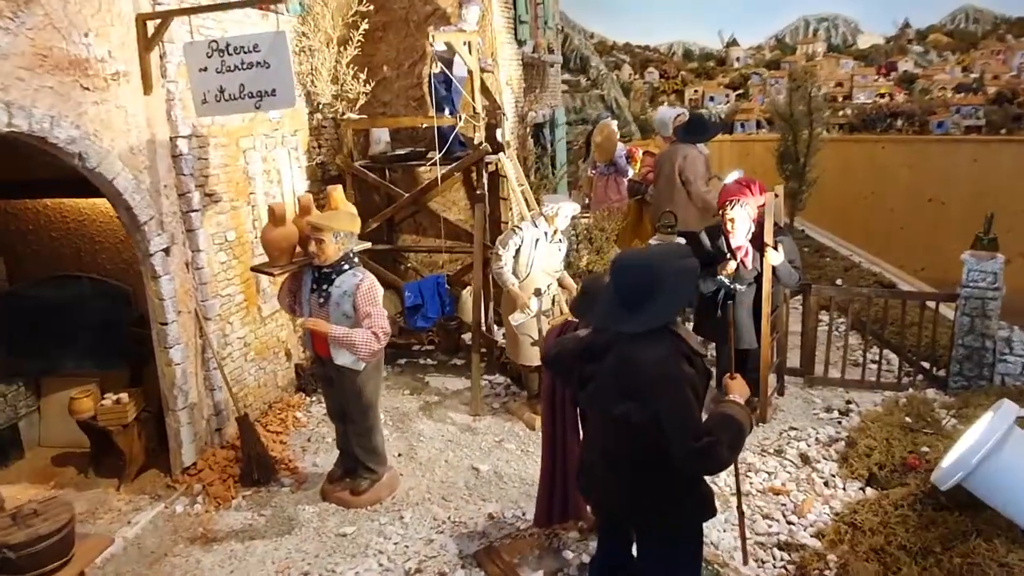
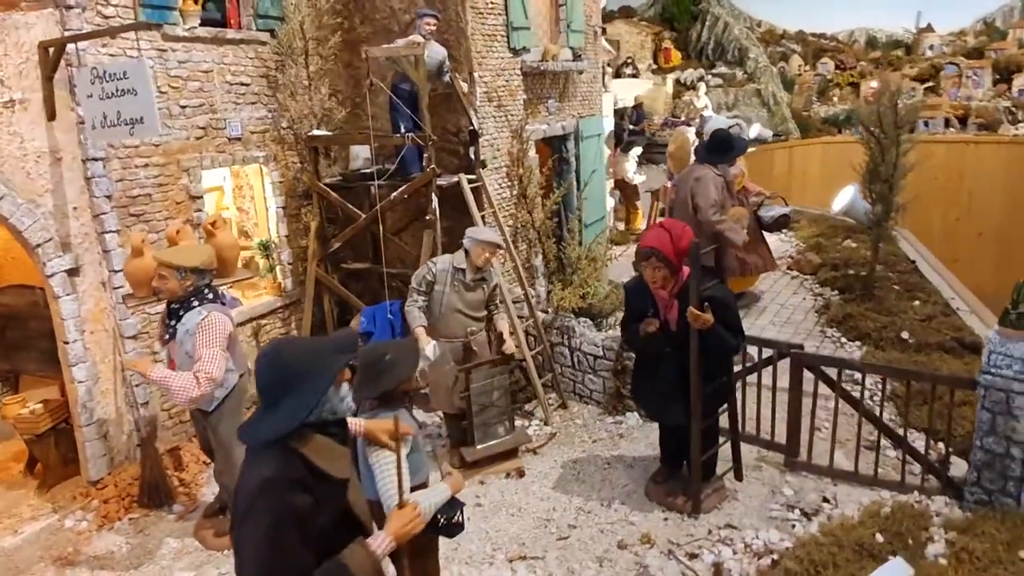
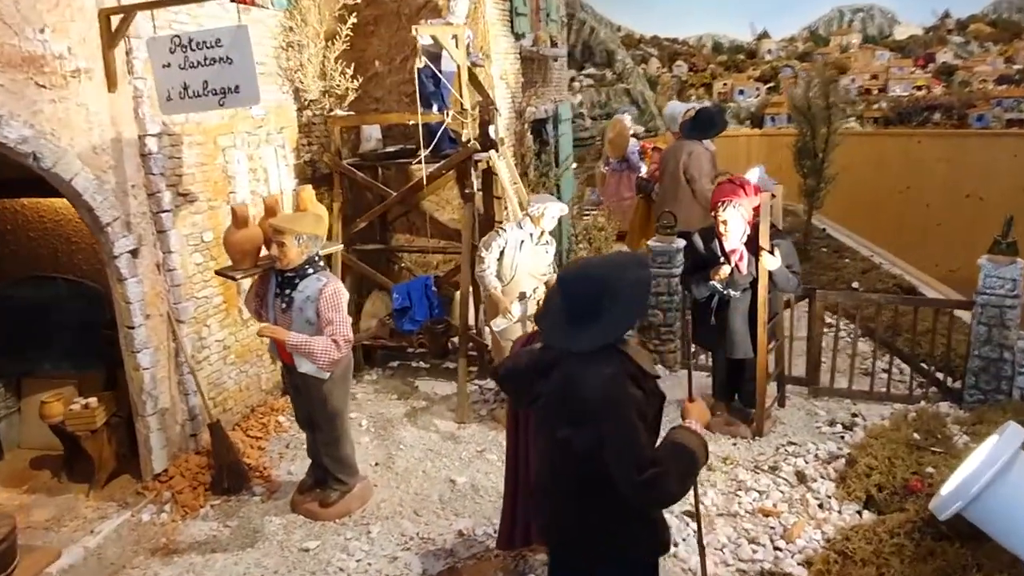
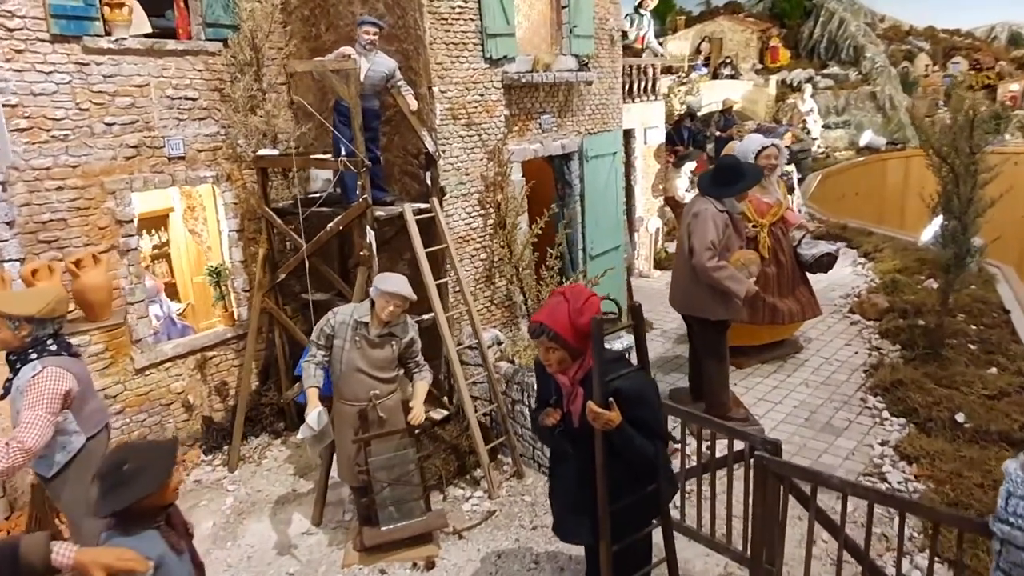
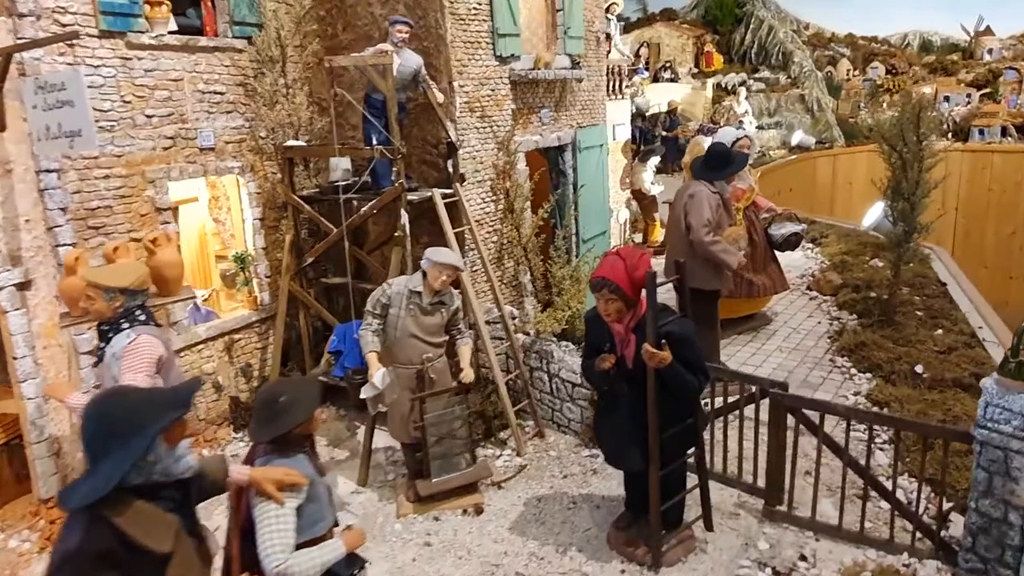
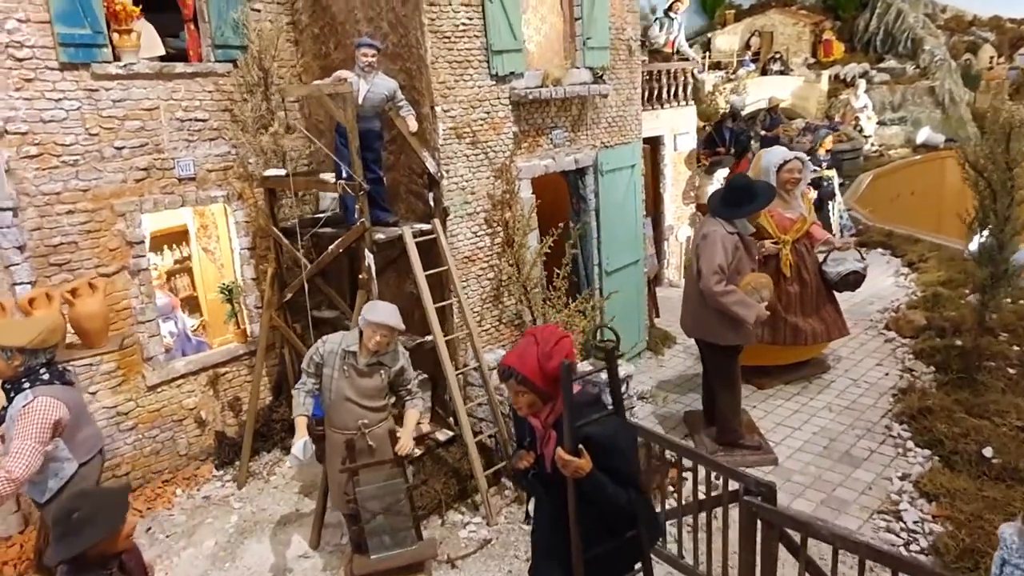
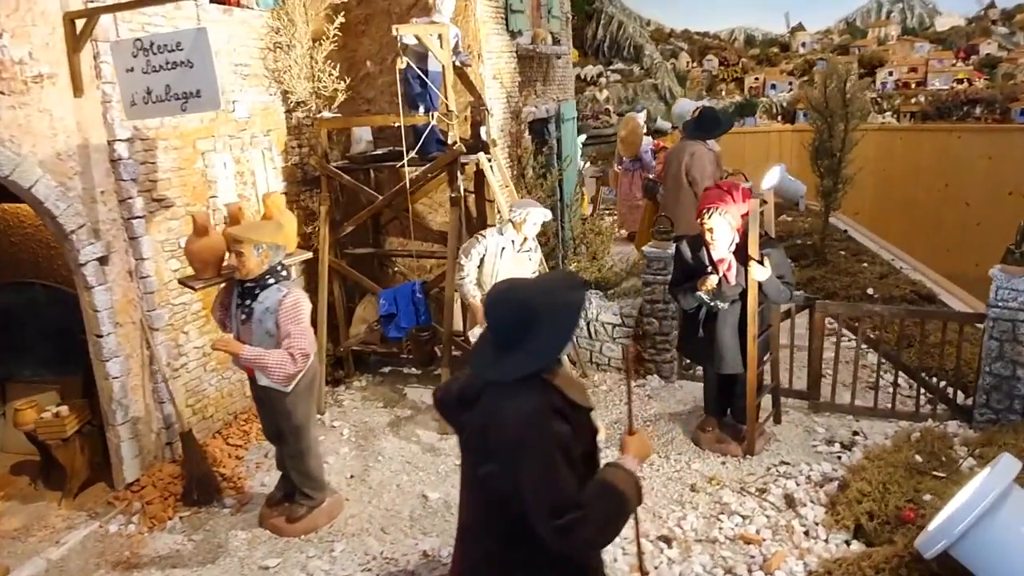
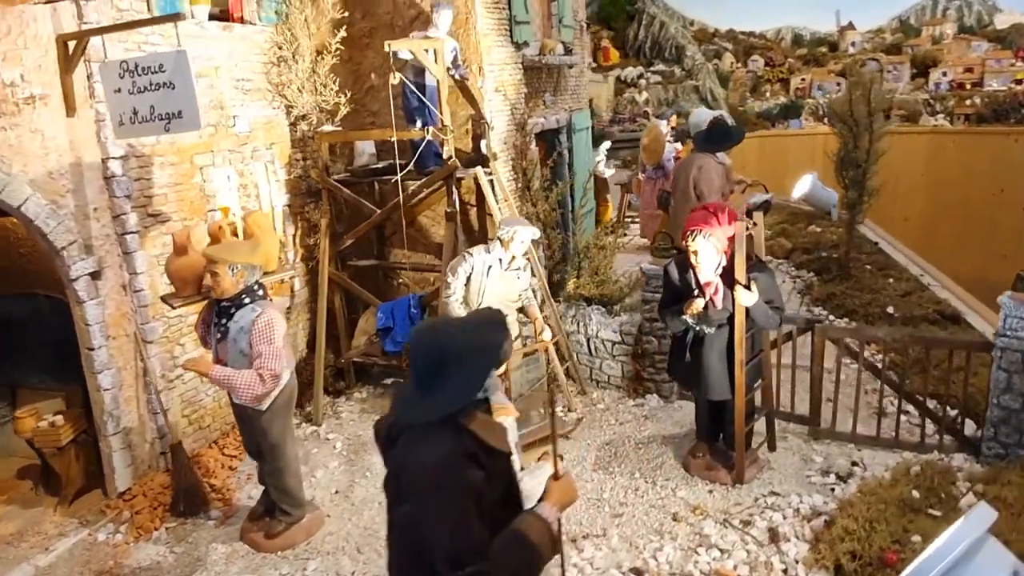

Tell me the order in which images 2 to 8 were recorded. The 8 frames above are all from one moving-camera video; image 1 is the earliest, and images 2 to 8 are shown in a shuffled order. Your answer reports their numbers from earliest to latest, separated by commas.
3, 7, 8, 2, 5, 4, 6
